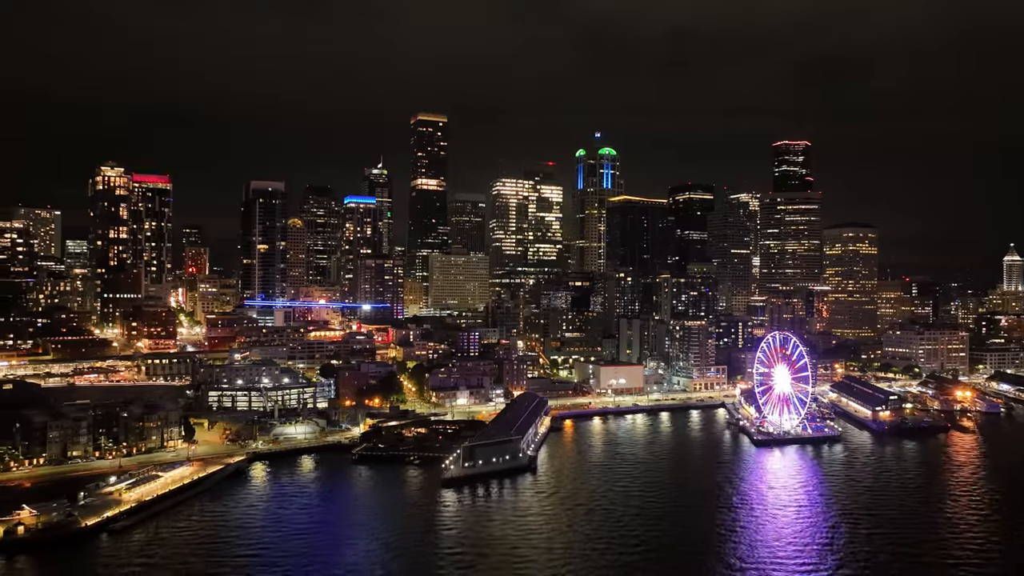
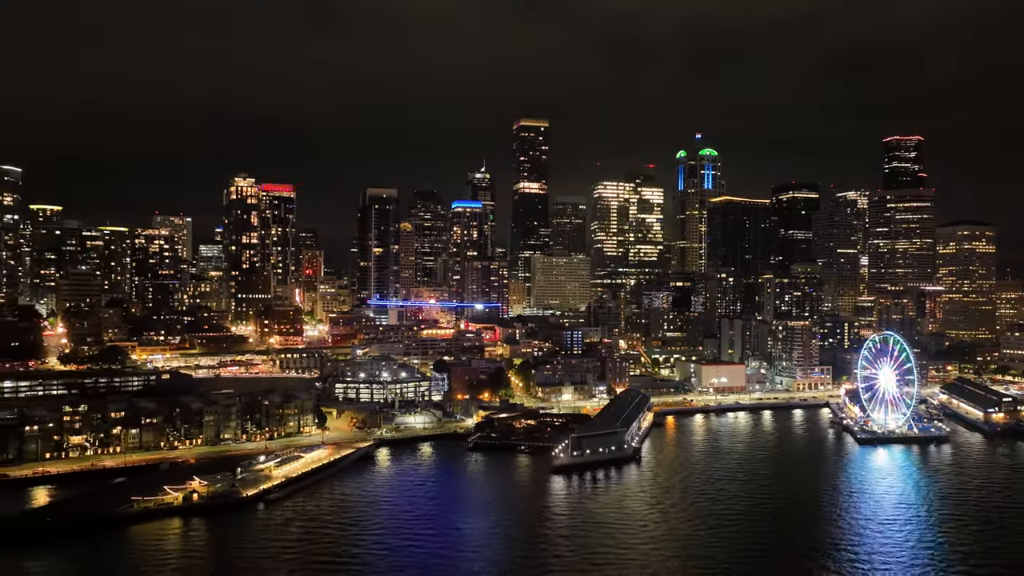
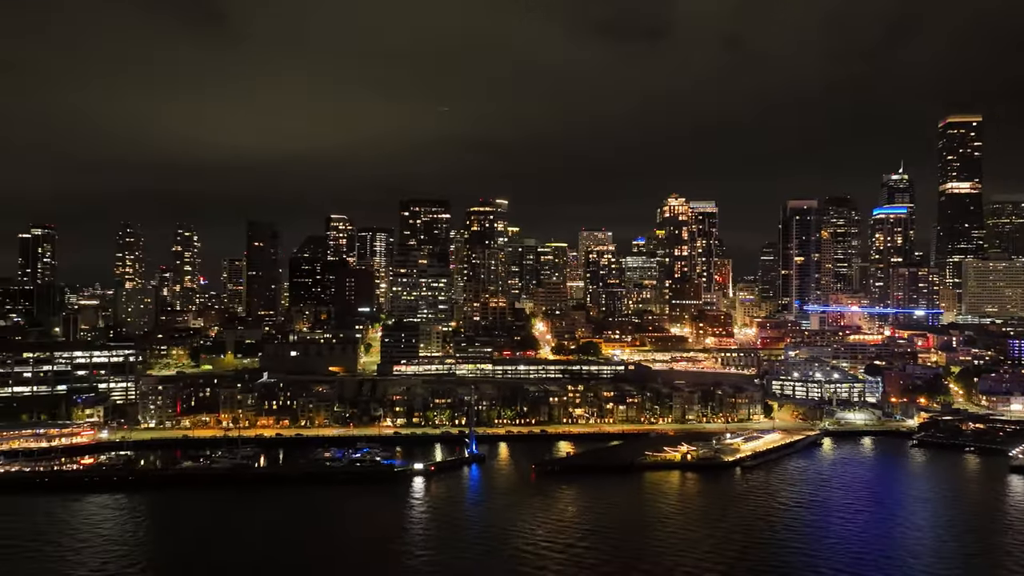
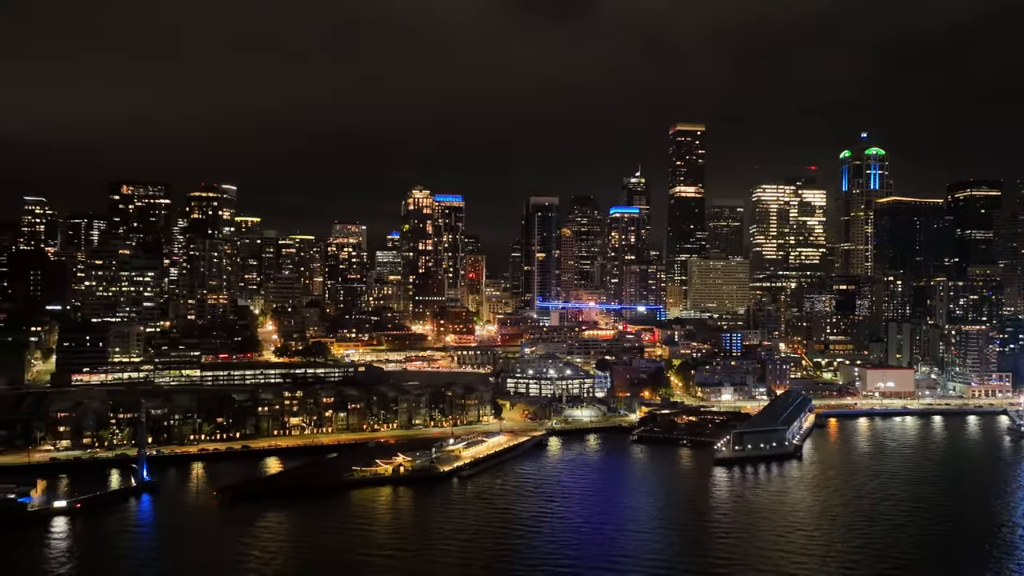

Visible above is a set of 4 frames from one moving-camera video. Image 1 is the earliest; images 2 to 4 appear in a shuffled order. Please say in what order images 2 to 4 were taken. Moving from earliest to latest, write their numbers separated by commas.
2, 4, 3
